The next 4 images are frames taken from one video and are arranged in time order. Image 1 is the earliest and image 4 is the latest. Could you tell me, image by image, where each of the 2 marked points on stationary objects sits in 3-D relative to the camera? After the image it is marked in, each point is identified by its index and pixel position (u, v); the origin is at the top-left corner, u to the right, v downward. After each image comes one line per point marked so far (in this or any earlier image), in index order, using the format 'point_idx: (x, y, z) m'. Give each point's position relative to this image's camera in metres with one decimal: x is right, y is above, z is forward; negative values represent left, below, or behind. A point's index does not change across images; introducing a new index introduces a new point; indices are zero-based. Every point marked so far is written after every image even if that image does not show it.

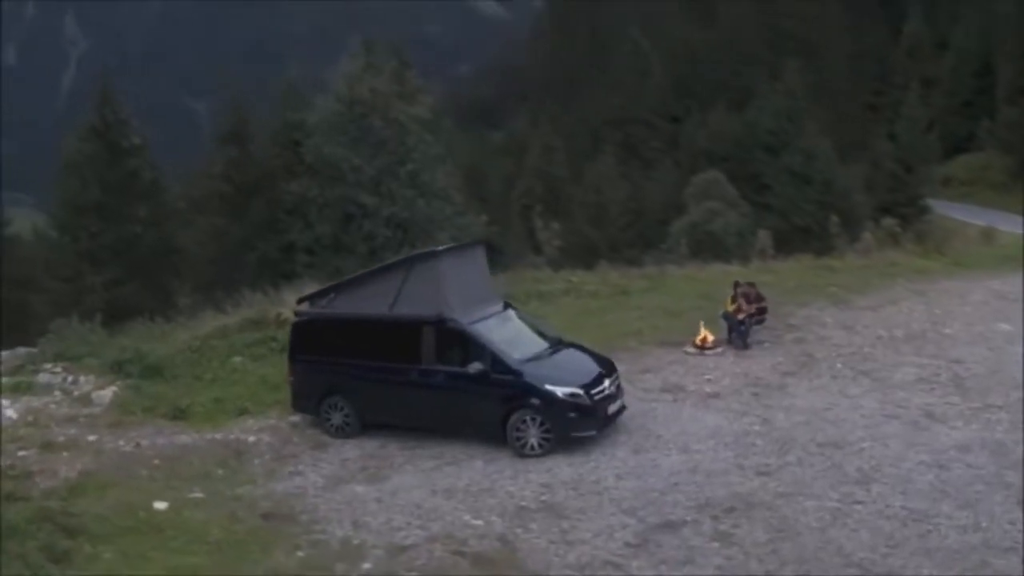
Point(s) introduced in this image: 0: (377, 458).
0: (-1.6, -2.0, +13.9) m
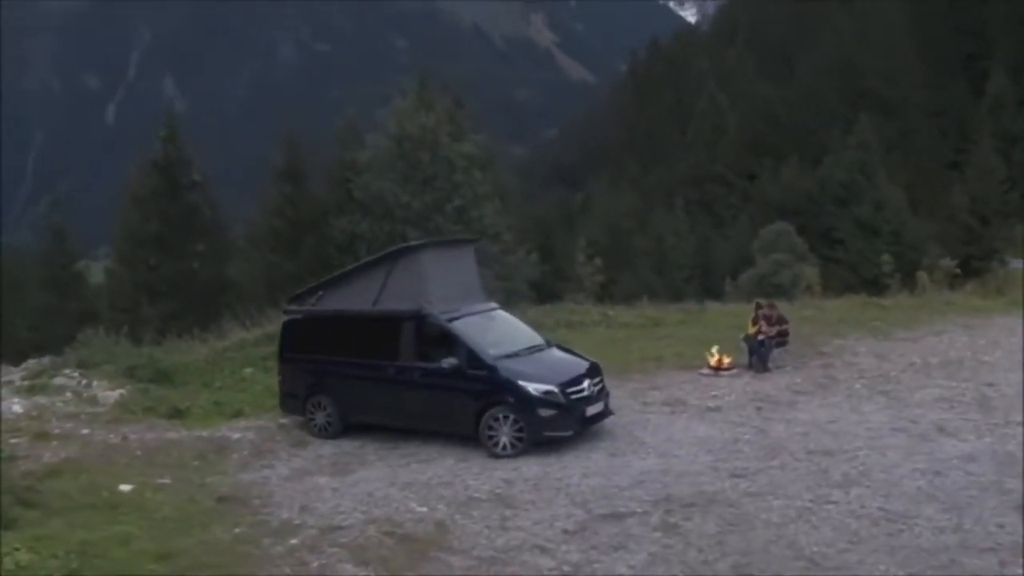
0: (-1.9, -1.9, +13.7) m
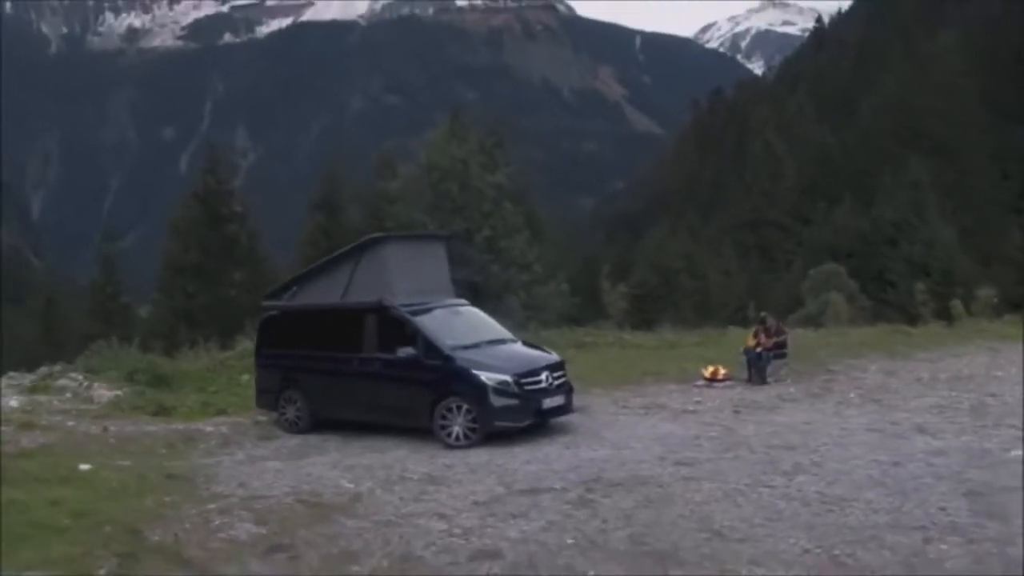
0: (-2.3, -1.8, +13.5) m
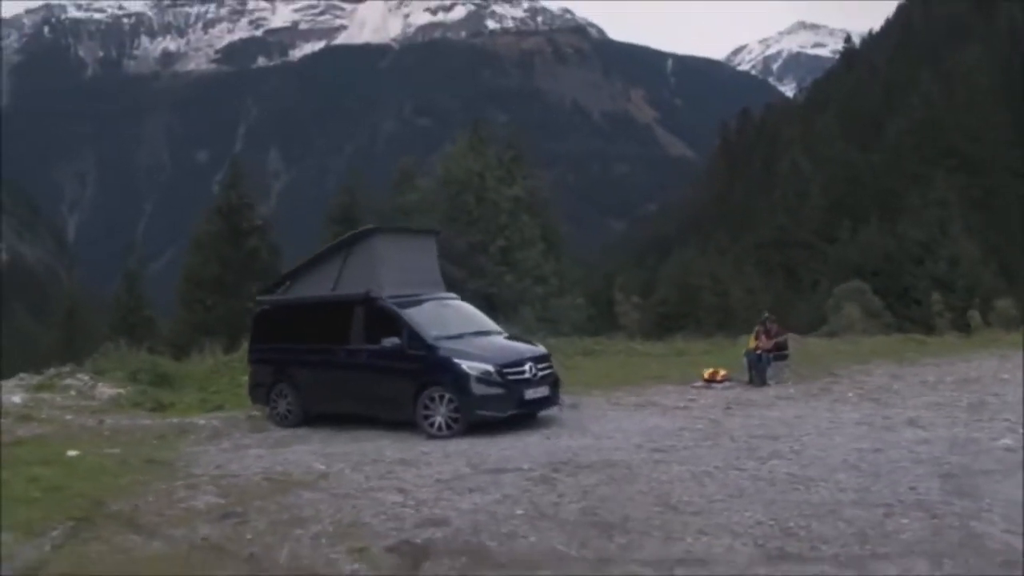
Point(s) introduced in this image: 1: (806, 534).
0: (-2.4, -1.7, +13.5) m
1: (+2.1, -1.7, +8.4) m
